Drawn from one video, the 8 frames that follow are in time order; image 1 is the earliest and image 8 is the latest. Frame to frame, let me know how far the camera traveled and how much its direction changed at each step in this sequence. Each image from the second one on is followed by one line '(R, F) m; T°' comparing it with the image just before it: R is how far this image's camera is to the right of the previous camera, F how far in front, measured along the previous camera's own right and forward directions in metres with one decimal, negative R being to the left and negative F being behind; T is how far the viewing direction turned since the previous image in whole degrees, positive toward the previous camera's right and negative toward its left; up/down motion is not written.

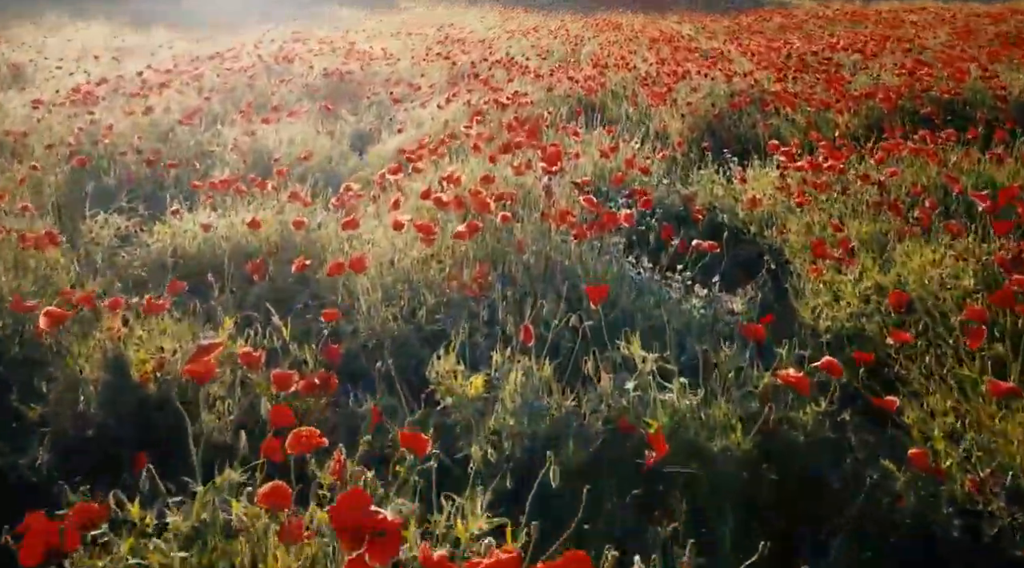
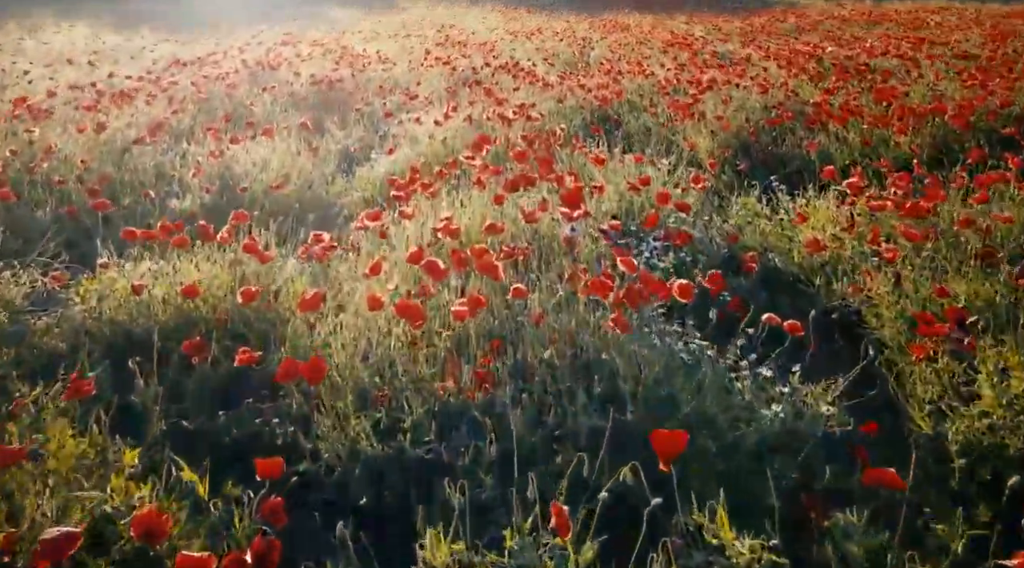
(0.0, +0.8) m; 0°
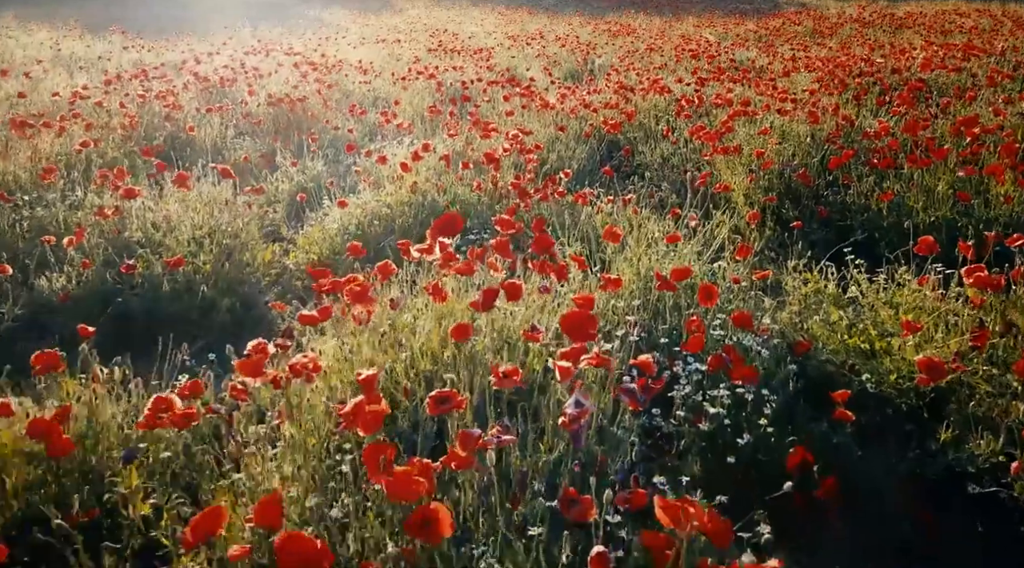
(+0.1, +1.3) m; 0°
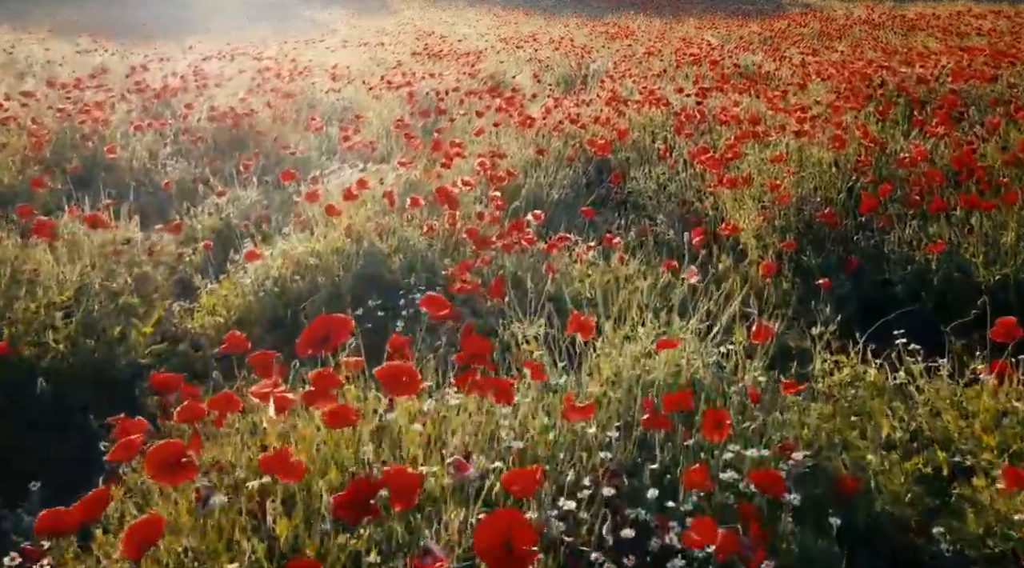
(+0.2, +0.9) m; 0°
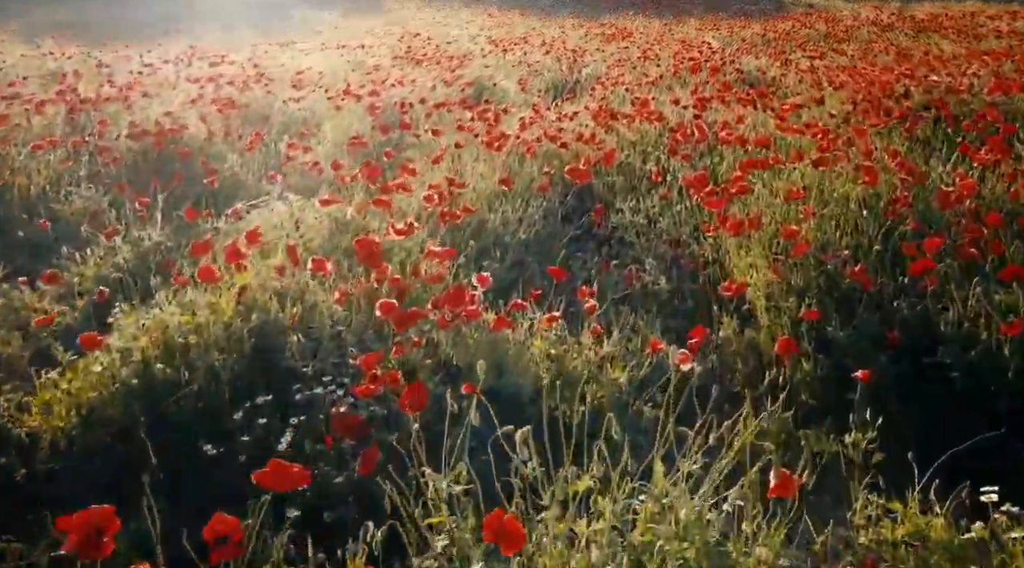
(+0.2, +0.9) m; 0°
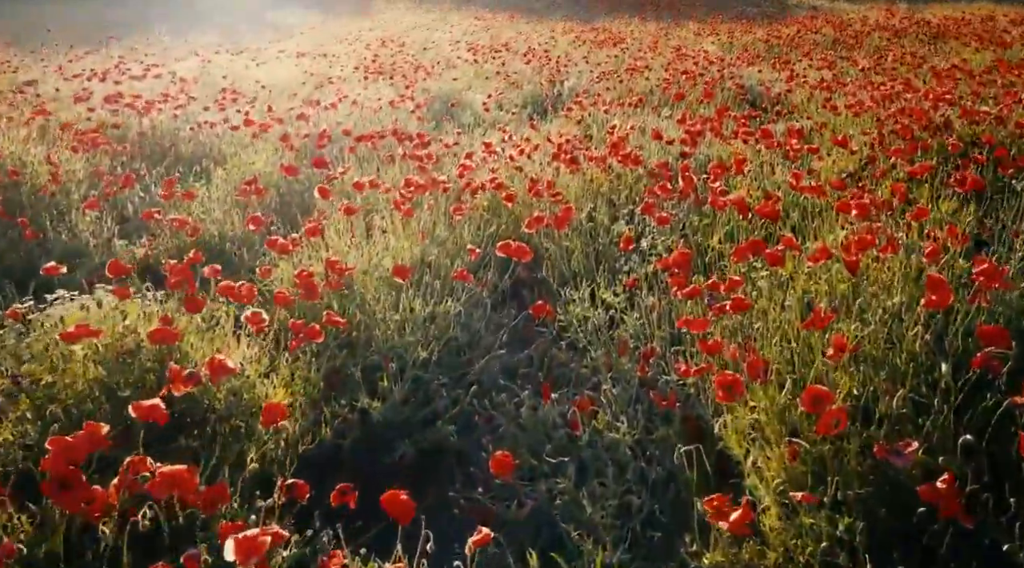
(+0.3, +1.4) m; 0°
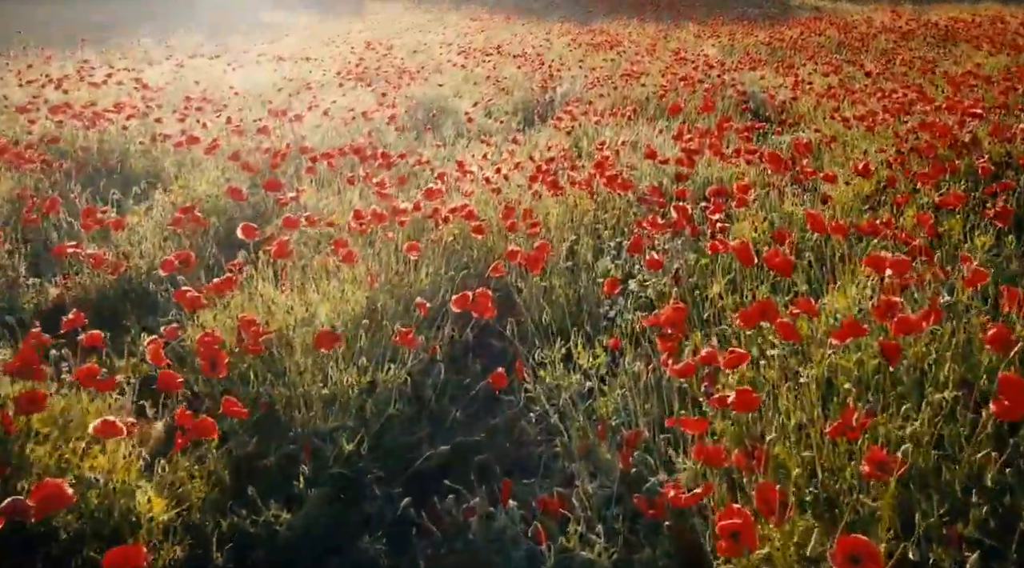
(+0.1, +0.6) m; 0°
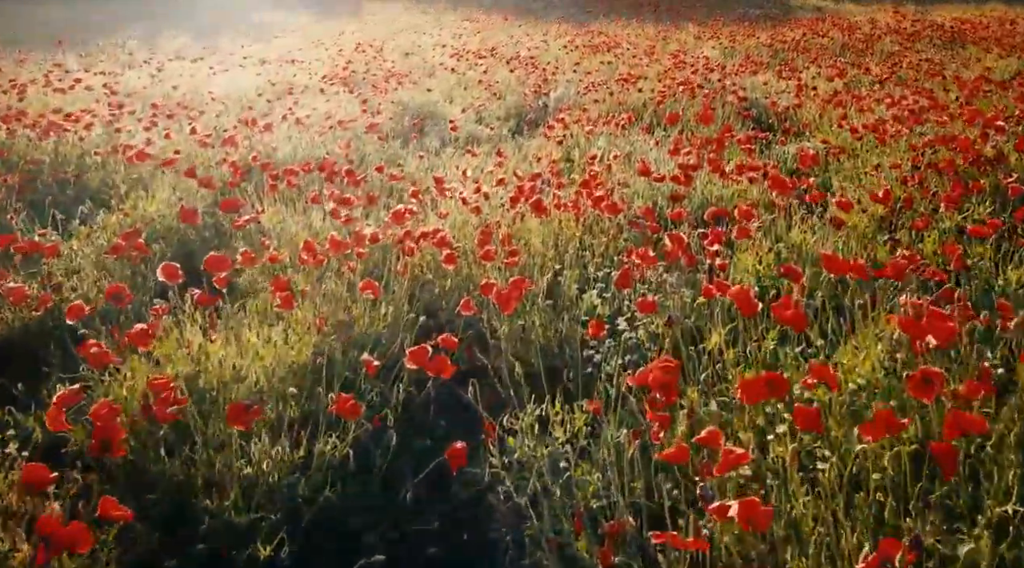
(+0.1, +0.4) m; 0°
